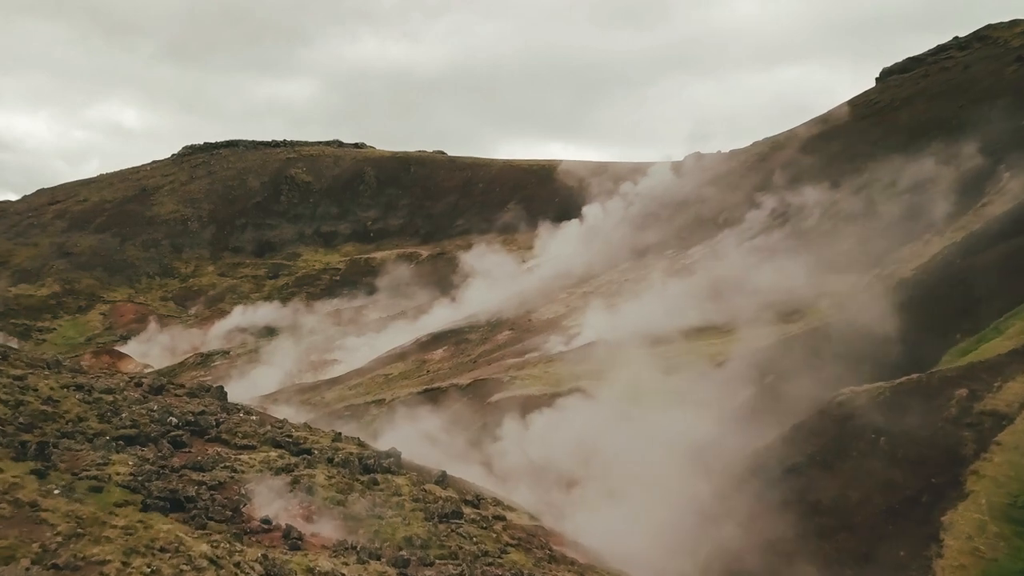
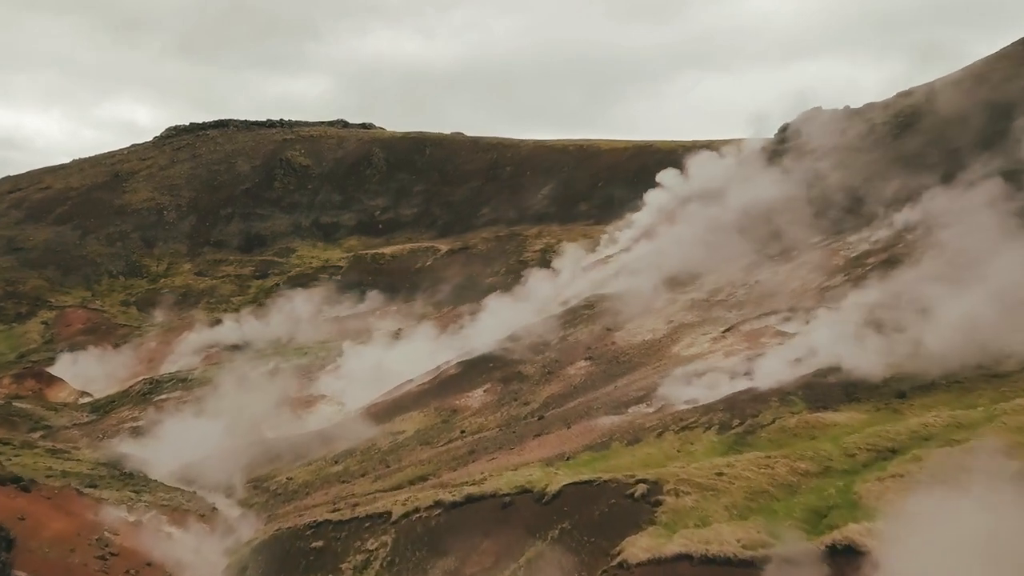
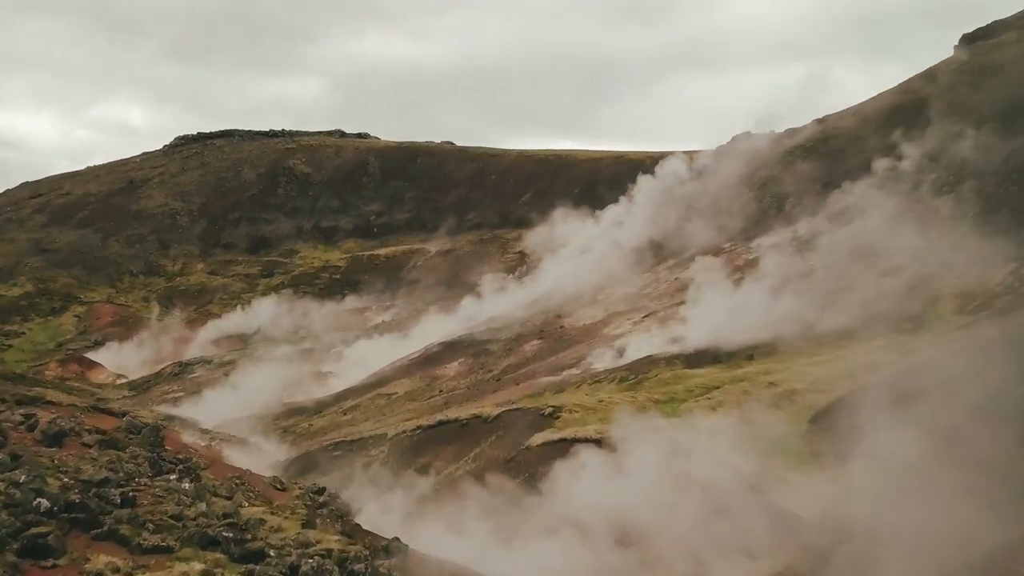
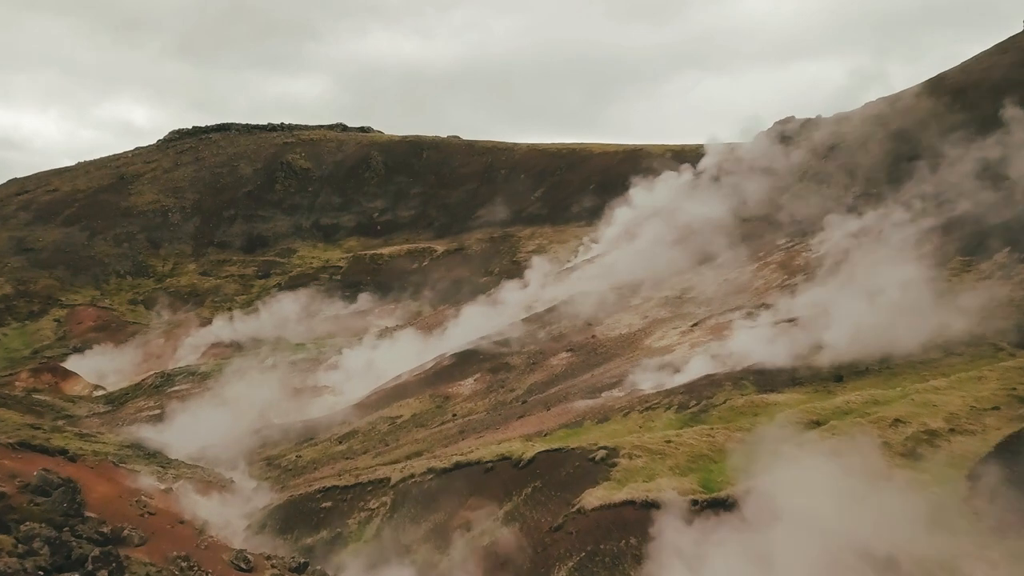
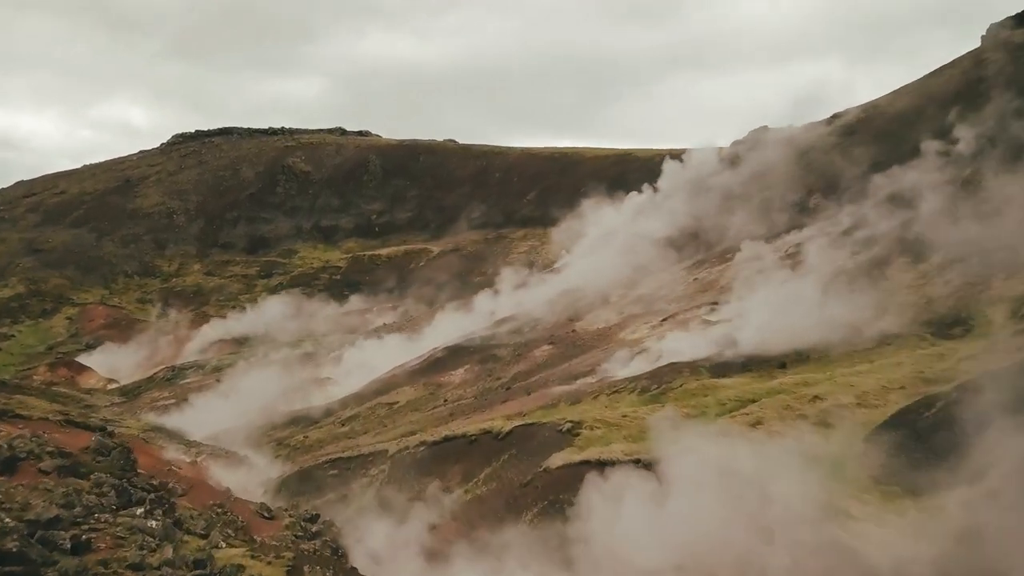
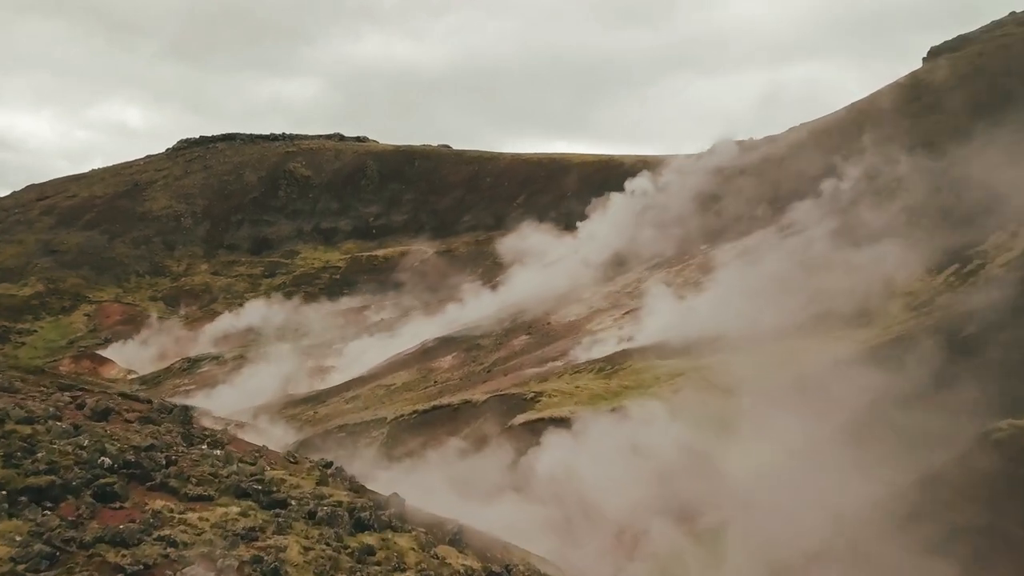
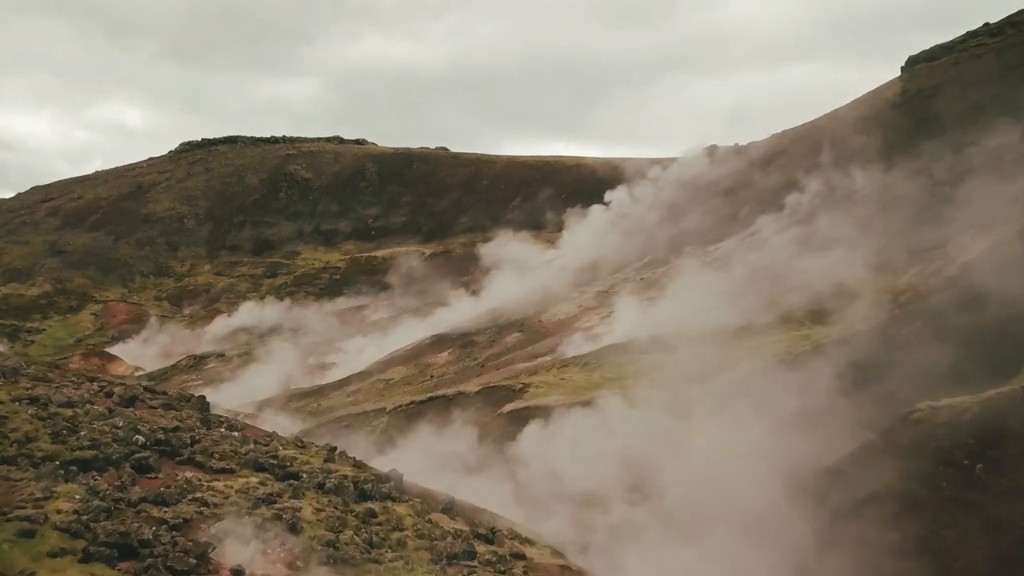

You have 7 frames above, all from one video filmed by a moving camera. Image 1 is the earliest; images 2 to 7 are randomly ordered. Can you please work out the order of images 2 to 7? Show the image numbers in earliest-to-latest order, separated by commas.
7, 6, 3, 5, 4, 2
